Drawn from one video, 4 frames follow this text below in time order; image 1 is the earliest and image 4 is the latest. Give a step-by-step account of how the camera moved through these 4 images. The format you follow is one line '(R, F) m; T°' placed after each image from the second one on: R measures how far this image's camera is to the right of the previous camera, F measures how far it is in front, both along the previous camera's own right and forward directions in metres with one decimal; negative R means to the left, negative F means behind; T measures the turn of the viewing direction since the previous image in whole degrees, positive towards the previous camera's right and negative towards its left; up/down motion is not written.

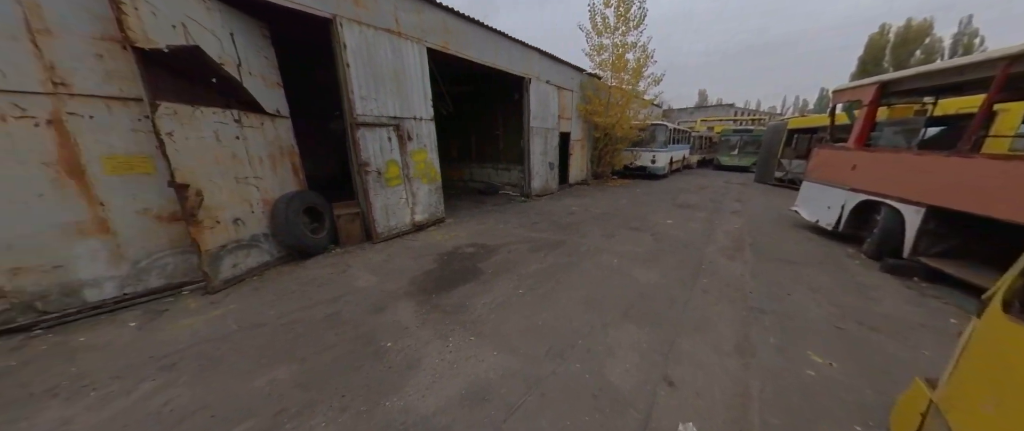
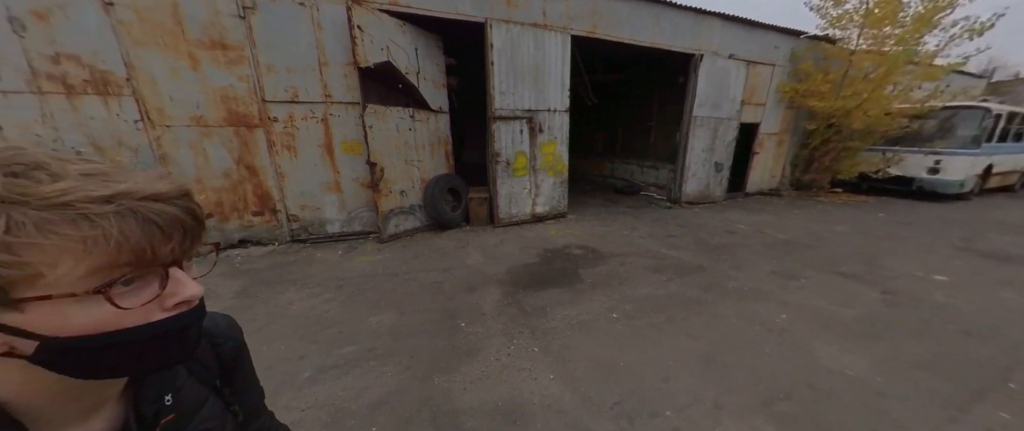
(+0.7, +0.5) m; -32°
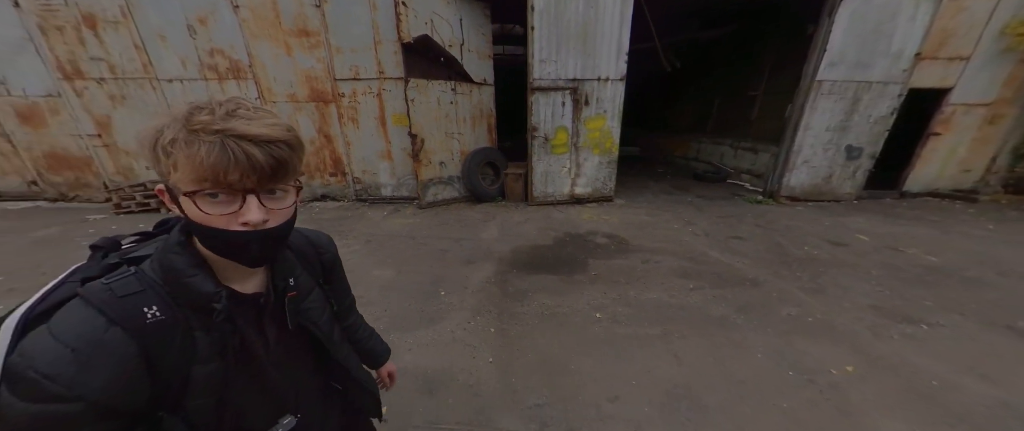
(+1.1, +0.4) m; -19°
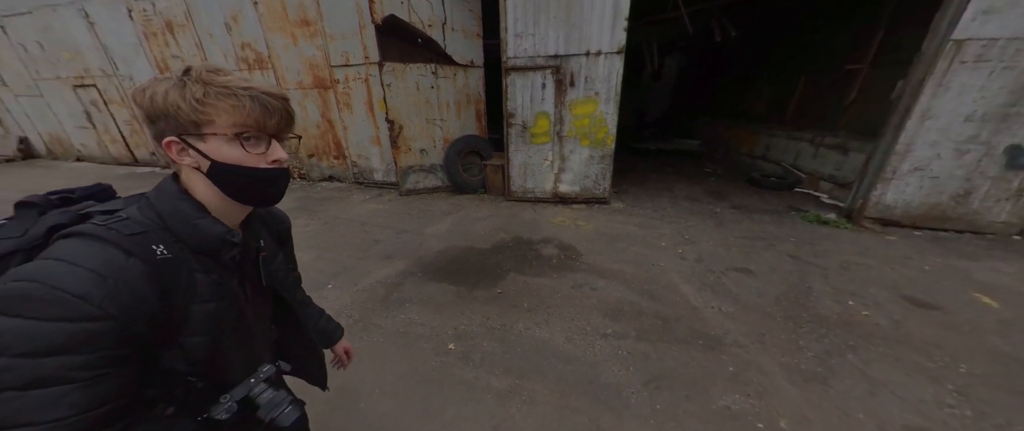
(+1.6, +0.8) m; -15°
